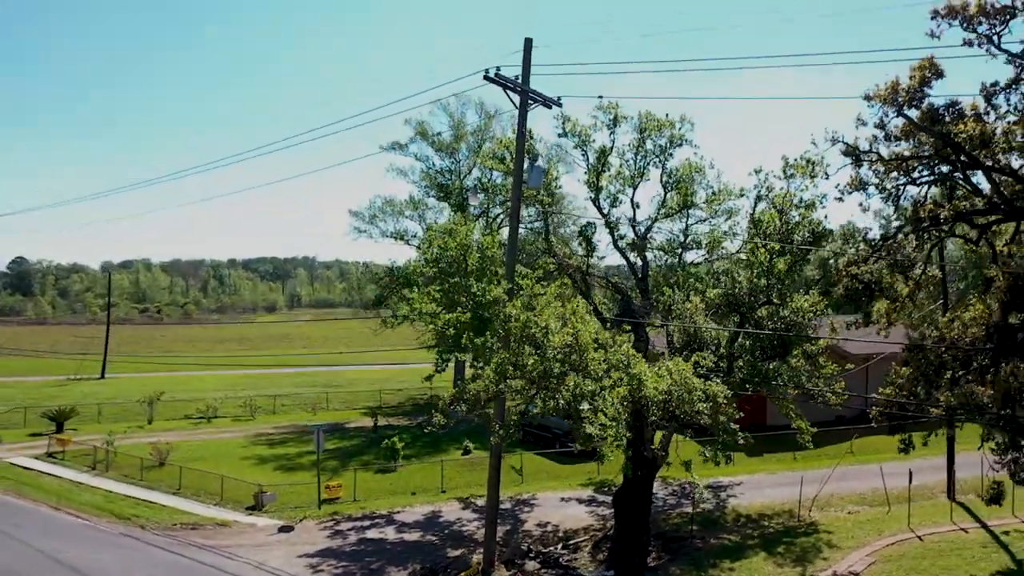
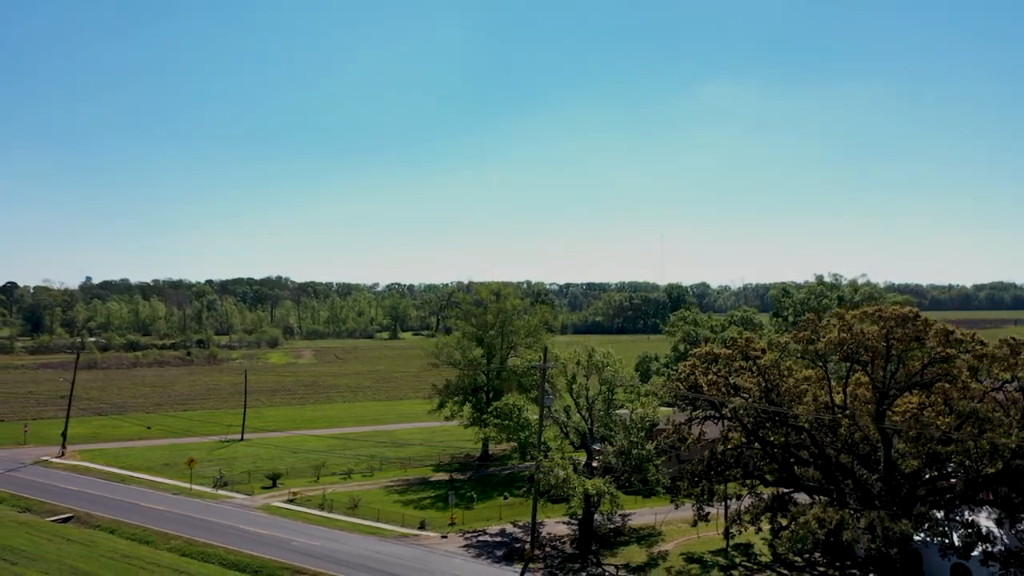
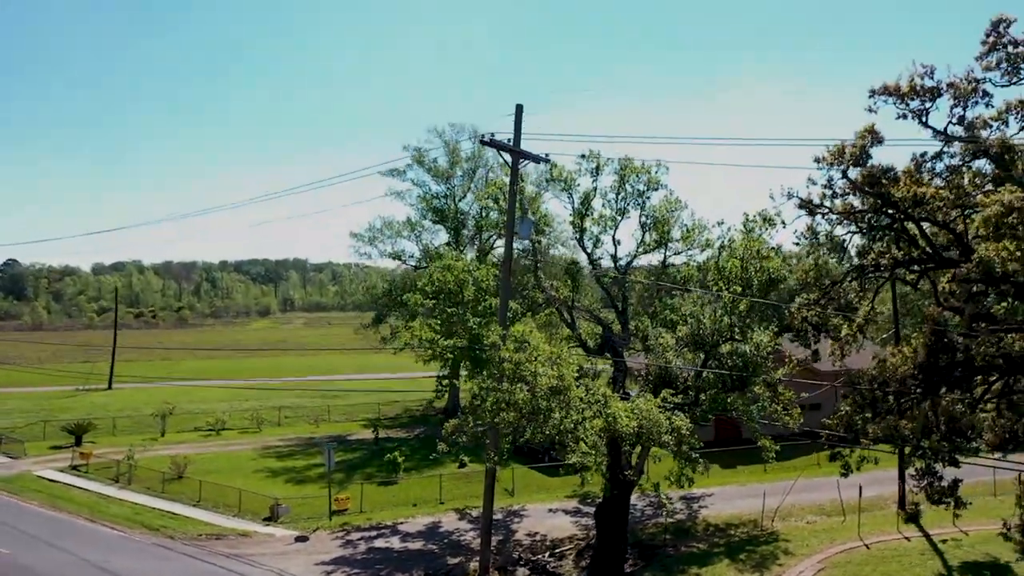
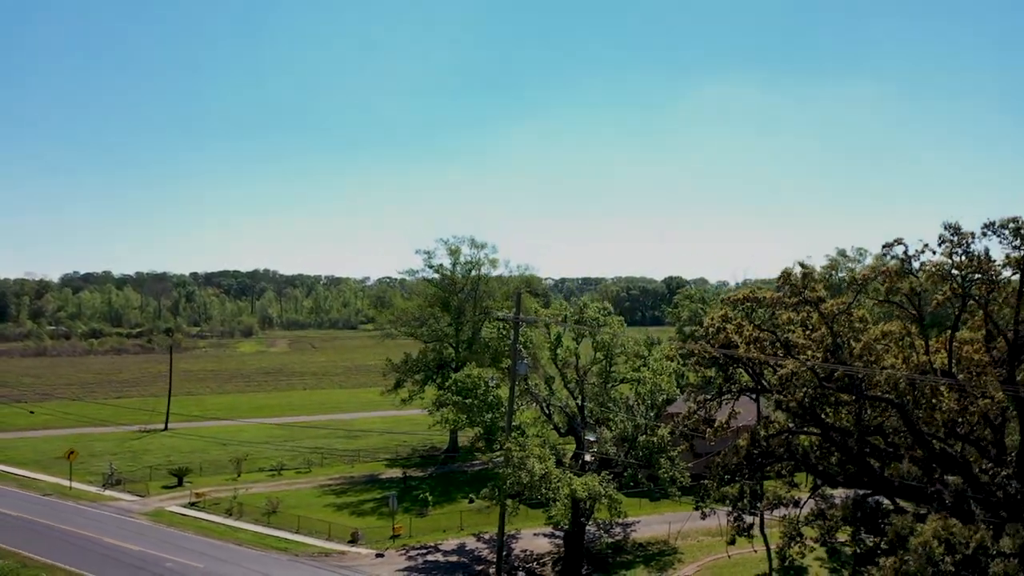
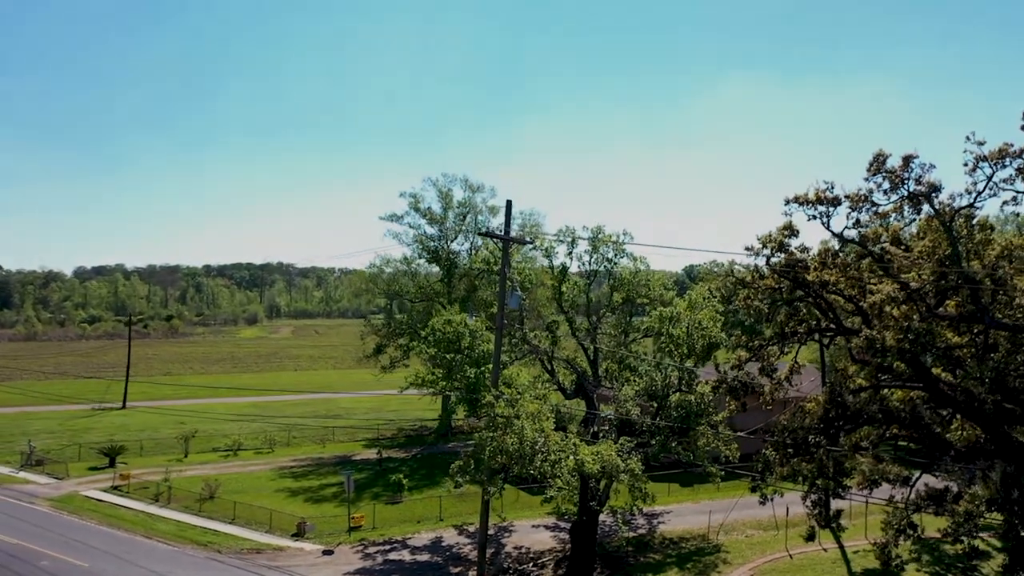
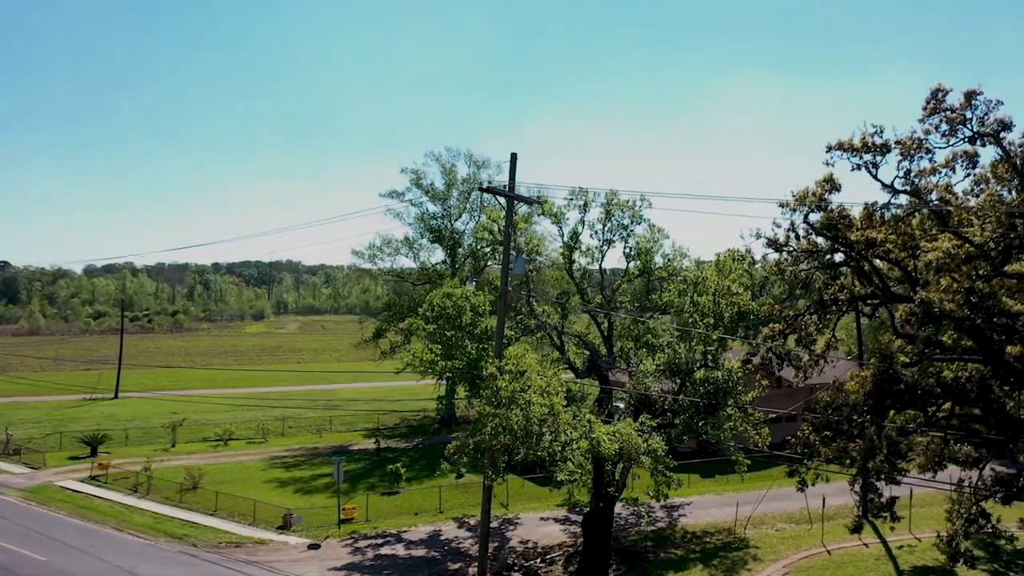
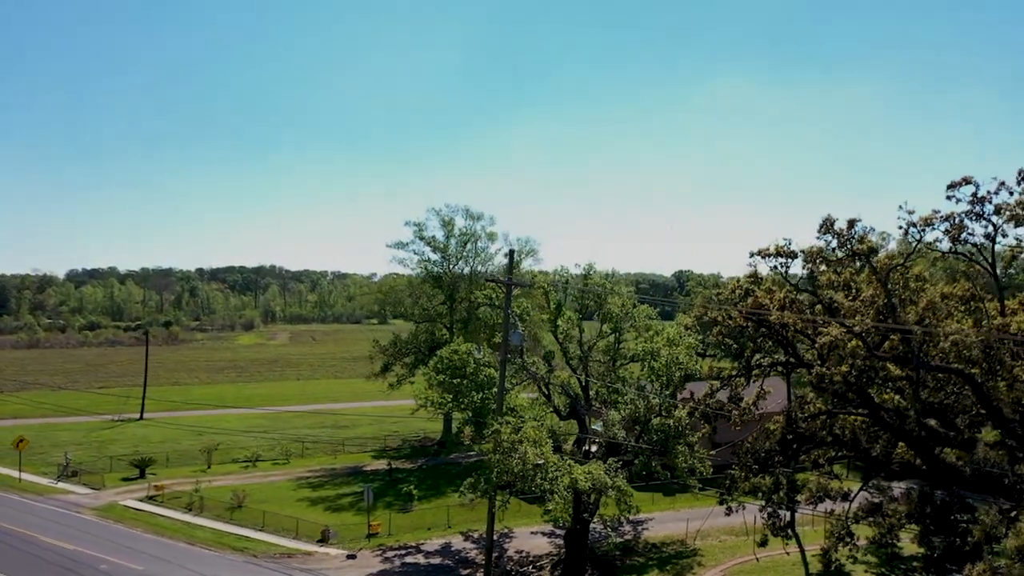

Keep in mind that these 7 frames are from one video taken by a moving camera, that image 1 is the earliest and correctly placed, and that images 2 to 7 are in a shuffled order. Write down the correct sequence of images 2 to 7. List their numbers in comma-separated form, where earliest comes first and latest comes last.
3, 6, 5, 7, 4, 2
